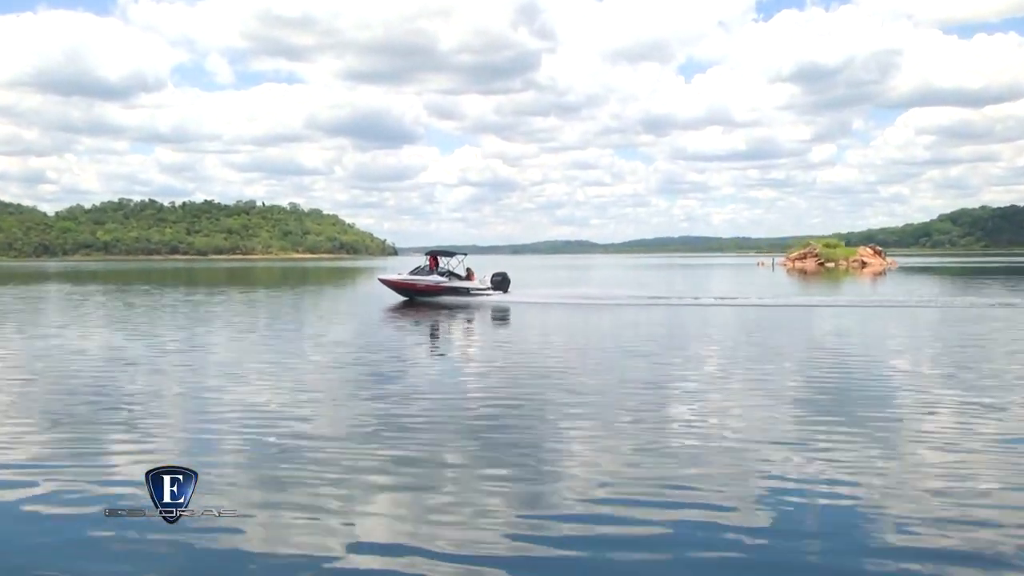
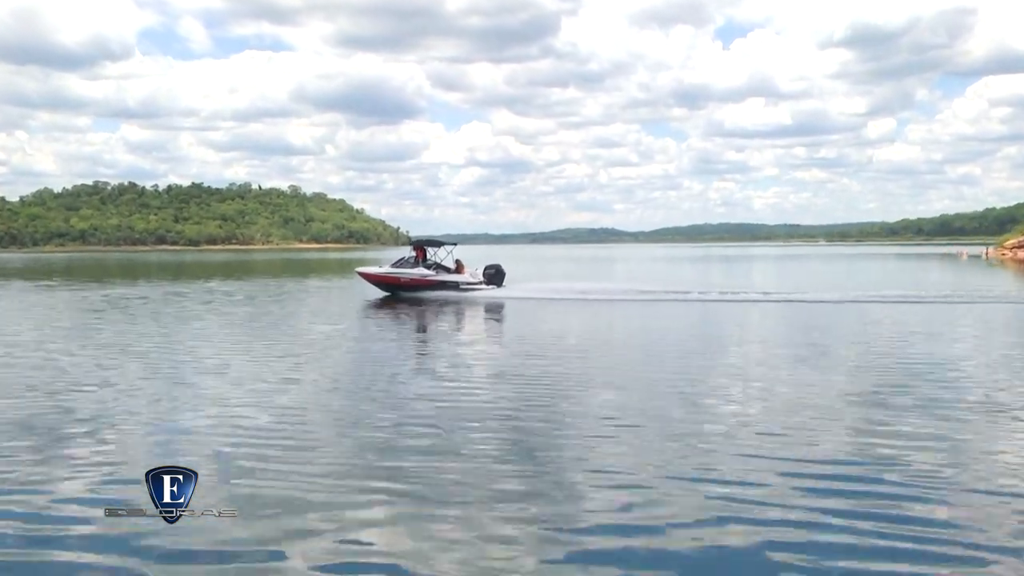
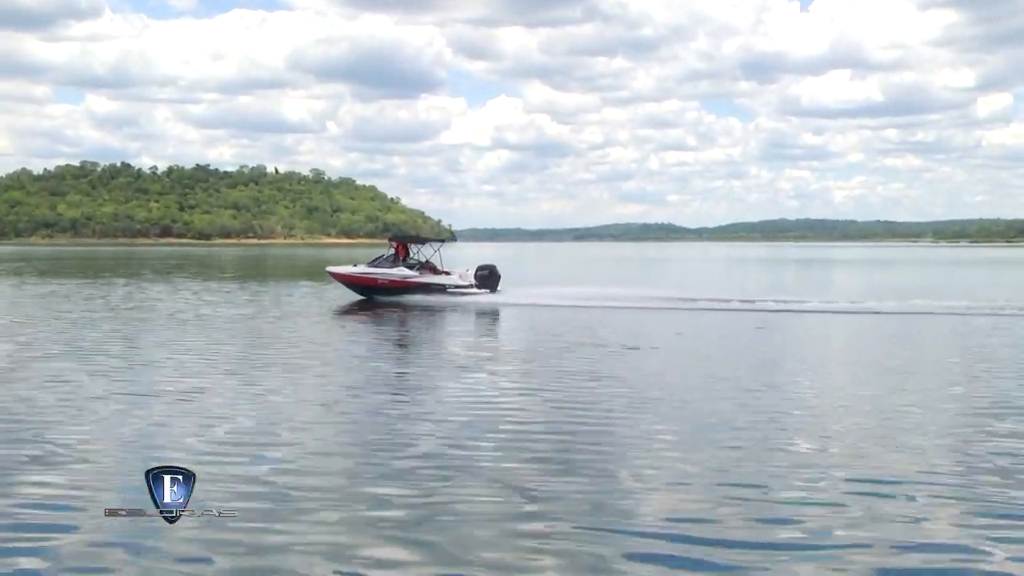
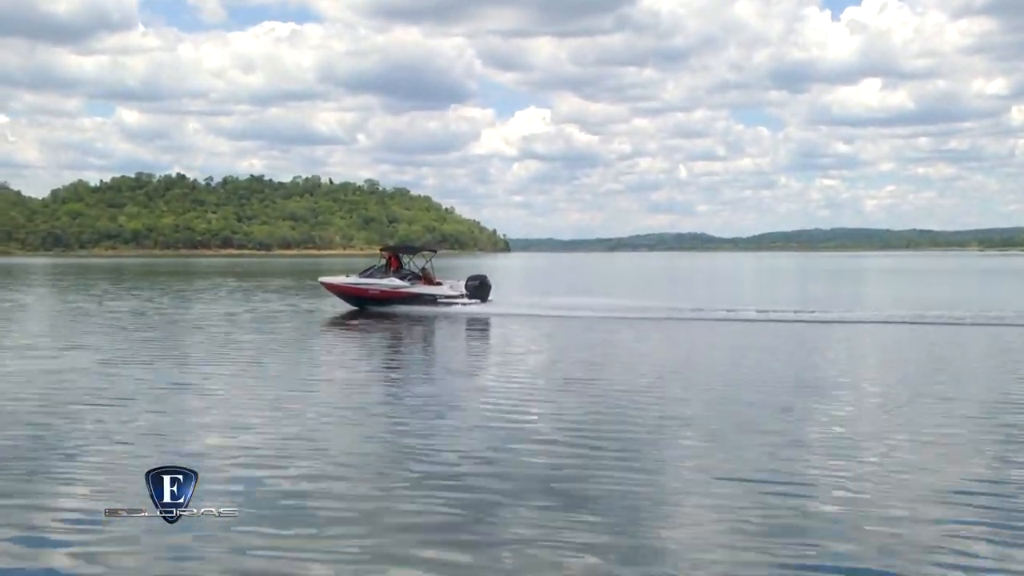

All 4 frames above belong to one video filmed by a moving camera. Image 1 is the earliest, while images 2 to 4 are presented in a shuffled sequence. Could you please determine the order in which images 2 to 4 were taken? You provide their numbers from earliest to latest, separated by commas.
2, 3, 4
